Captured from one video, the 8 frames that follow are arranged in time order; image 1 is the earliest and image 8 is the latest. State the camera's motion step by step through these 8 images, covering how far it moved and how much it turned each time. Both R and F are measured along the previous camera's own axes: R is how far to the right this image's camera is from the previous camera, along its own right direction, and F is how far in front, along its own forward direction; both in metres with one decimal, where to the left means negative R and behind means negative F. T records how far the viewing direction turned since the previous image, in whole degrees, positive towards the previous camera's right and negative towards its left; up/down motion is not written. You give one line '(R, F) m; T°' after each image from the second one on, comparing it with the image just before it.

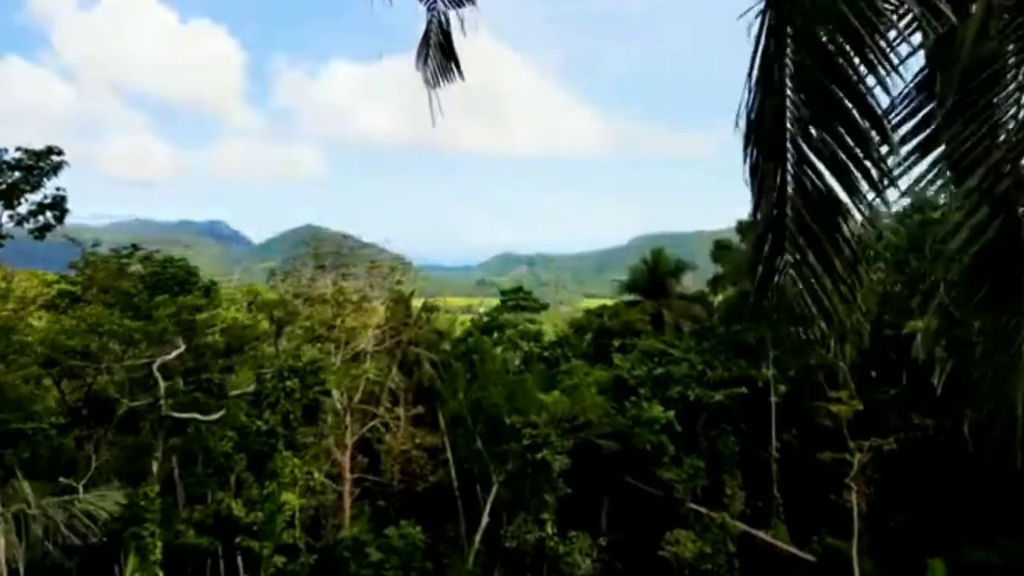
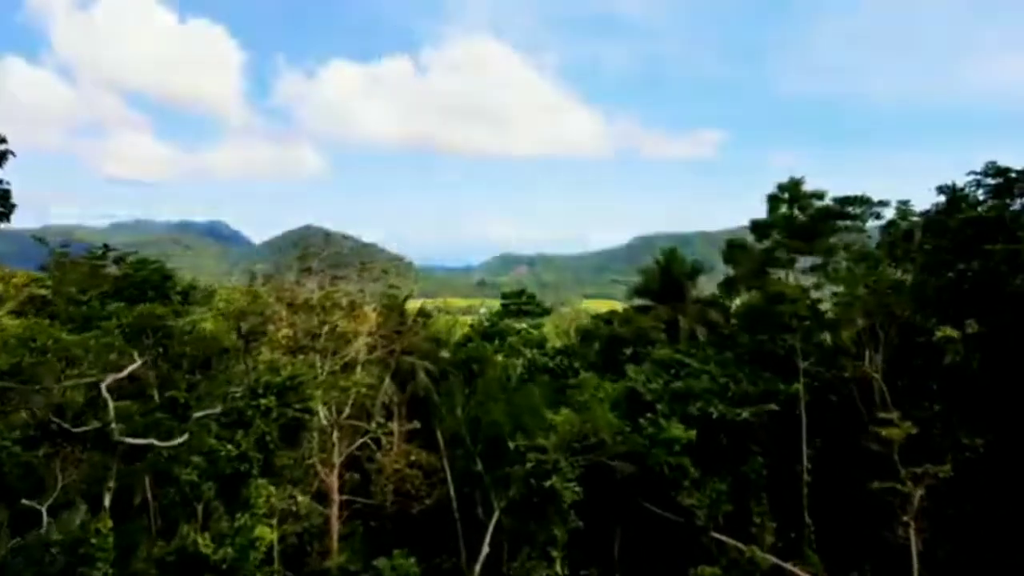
(0.0, +2.4) m; 0°
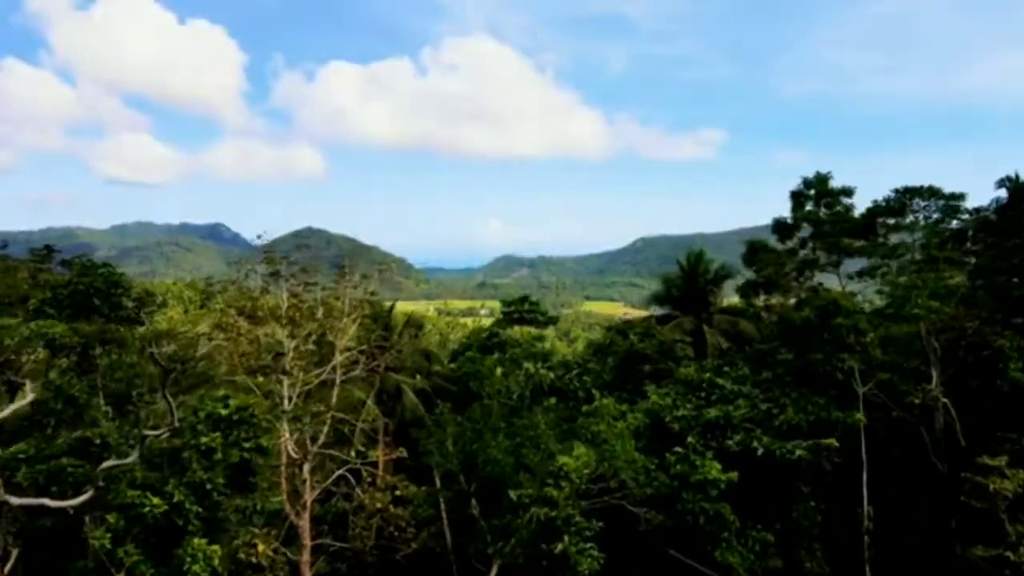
(0.0, +3.7) m; 0°
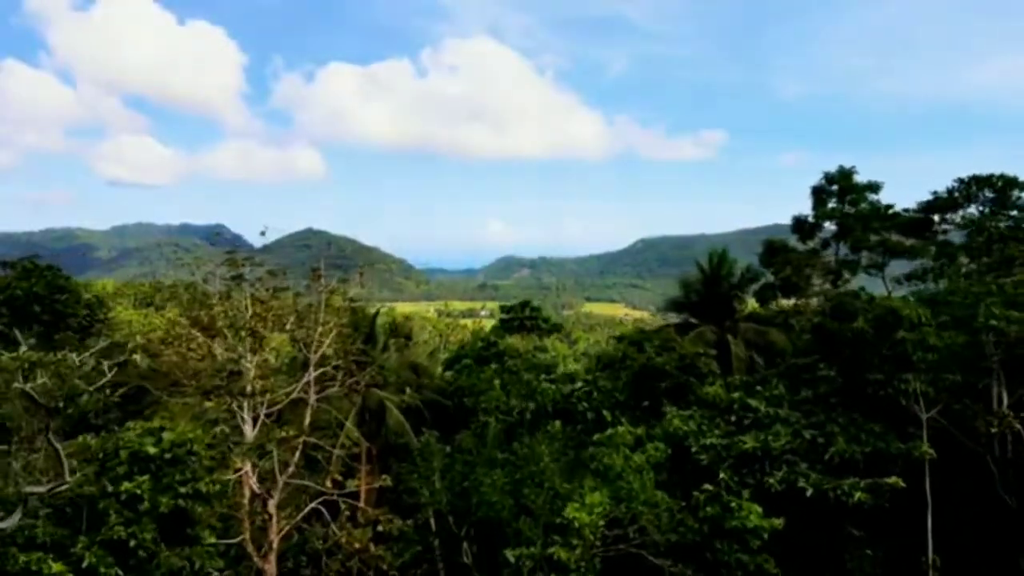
(0.0, +3.0) m; 0°
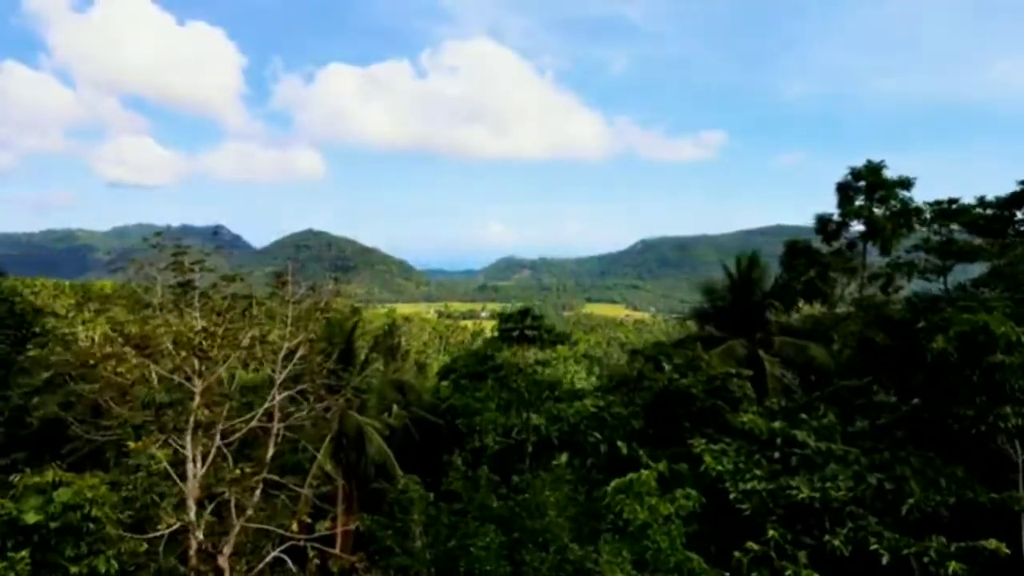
(0.0, +3.0) m; 0°
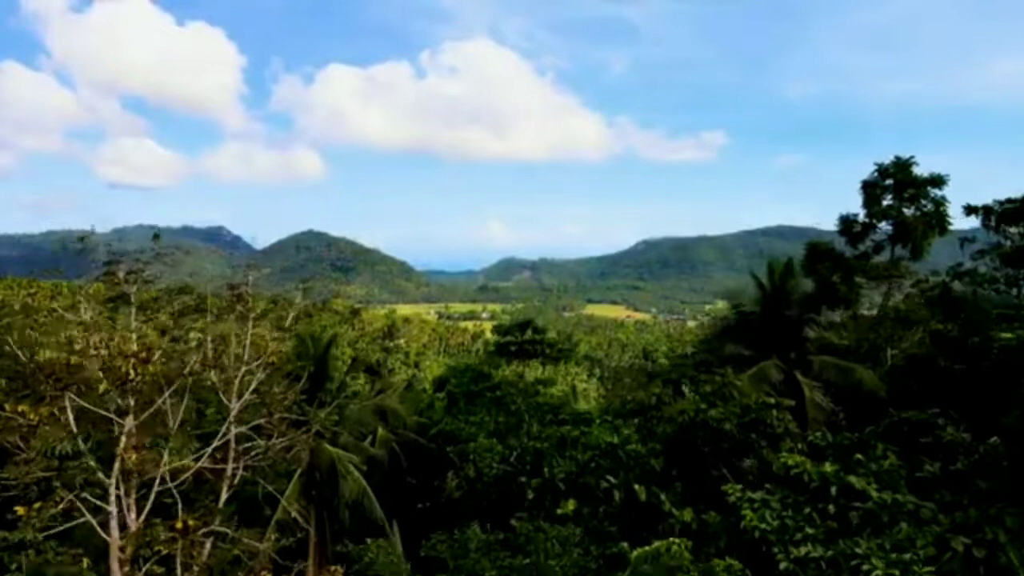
(0.0, +2.7) m; 0°
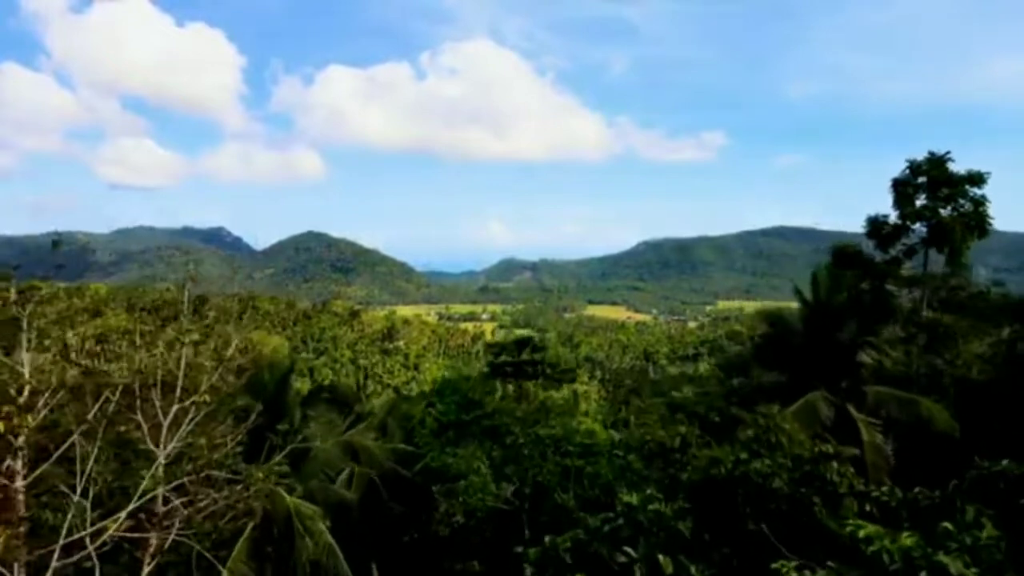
(+0.1, +2.9) m; 0°
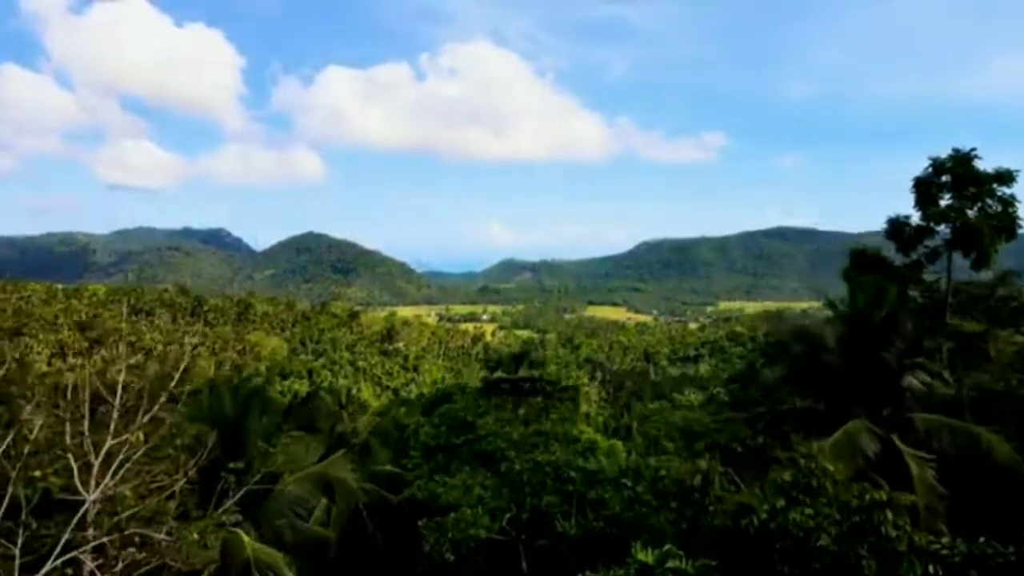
(+0.1, +1.8) m; 0°
